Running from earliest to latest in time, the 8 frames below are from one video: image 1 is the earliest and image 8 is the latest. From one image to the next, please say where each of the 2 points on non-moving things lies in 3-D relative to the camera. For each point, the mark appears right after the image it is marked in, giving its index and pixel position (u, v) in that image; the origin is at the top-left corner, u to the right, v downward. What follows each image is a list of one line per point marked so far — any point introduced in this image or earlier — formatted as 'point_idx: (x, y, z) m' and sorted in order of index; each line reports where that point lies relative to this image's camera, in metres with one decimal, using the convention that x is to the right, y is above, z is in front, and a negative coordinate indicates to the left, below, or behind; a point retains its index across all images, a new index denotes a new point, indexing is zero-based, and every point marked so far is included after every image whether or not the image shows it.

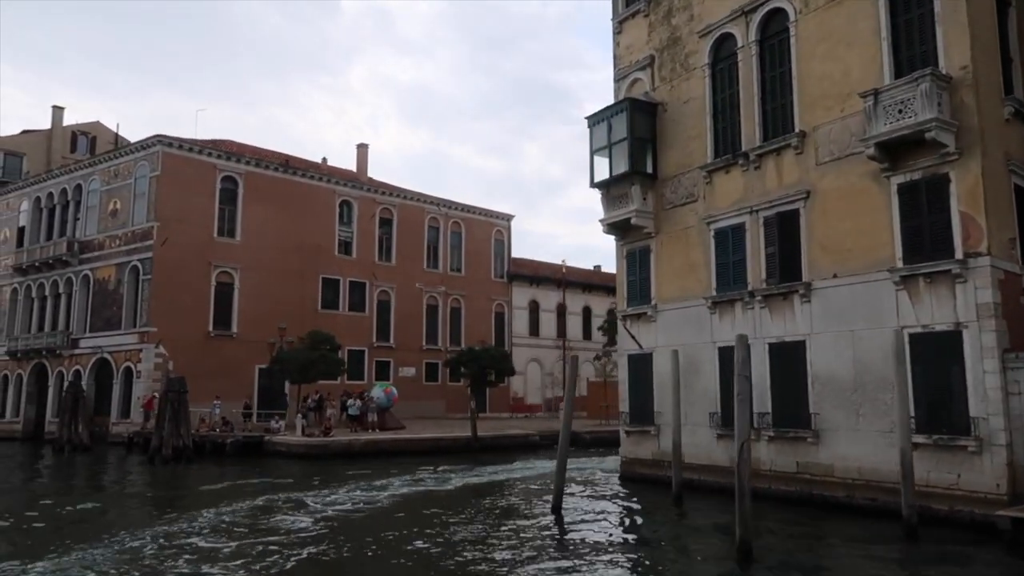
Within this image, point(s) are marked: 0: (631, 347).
0: (+2.9, -1.5, +19.2) m
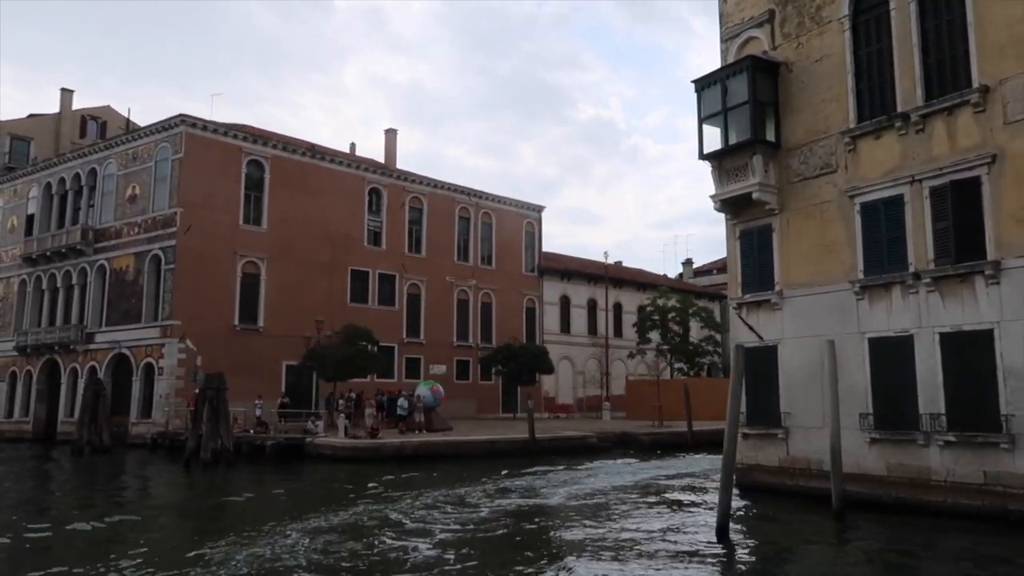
0: (+5.2, -1.1, +17.0) m
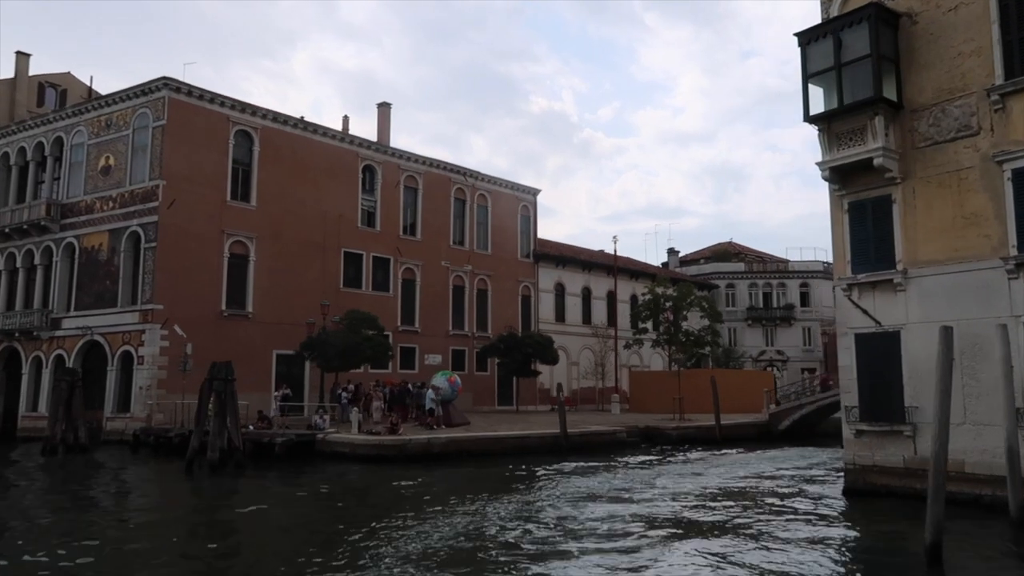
0: (+6.8, -0.7, +15.1) m
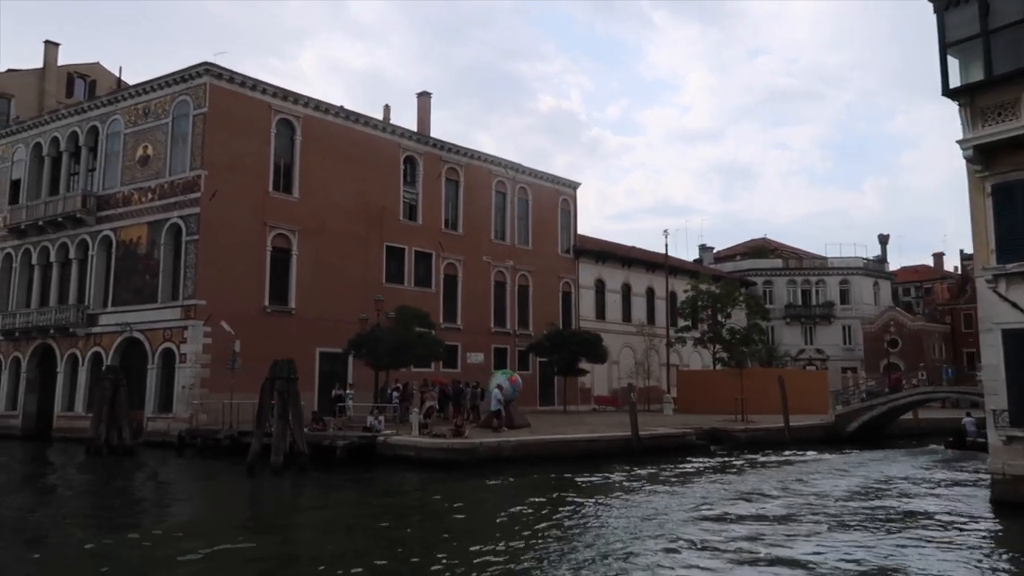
0: (+8.8, -0.6, +13.7) m
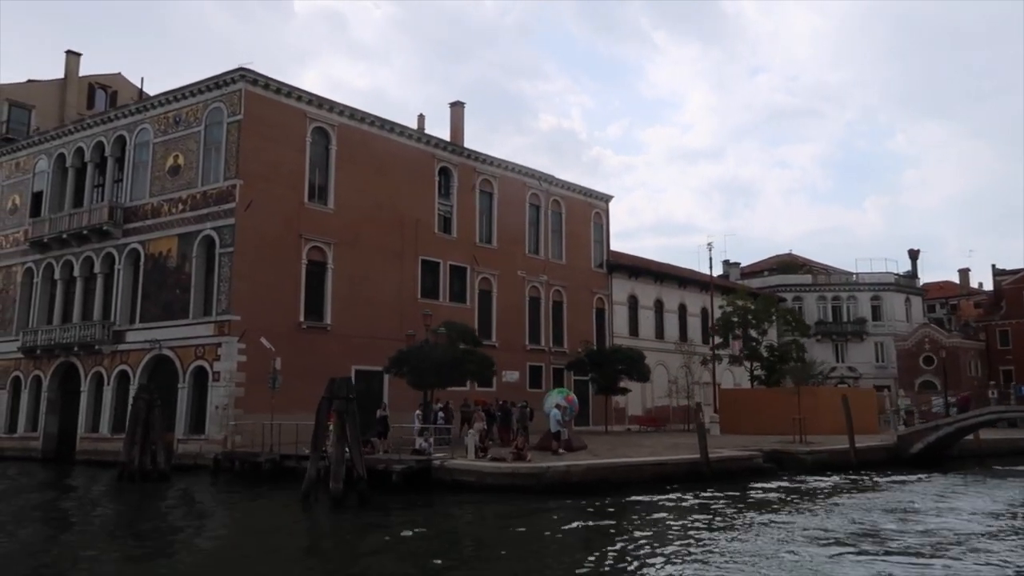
0: (+10.5, -0.7, +12.3) m
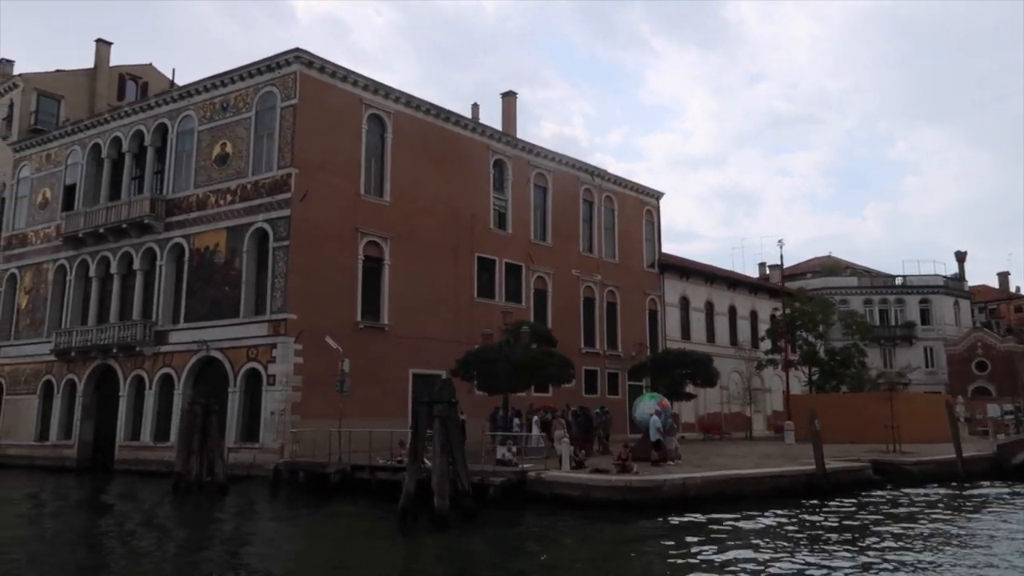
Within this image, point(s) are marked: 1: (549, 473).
0: (+13.0, -0.5, +10.3) m
1: (+0.9, -4.4, +18.3) m
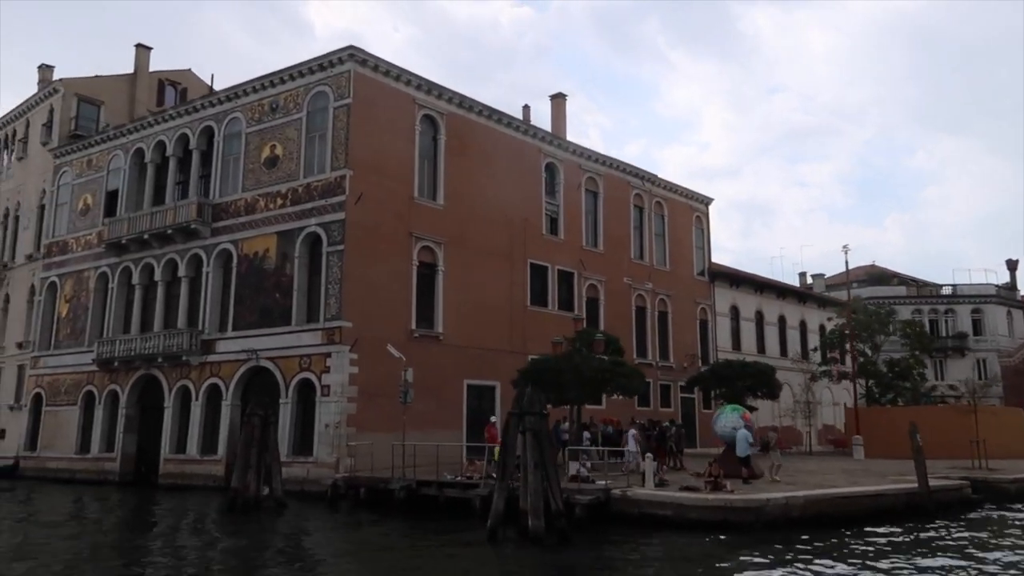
0: (+14.6, -0.4, +8.9) m
1: (+2.7, -4.4, +17.0) m
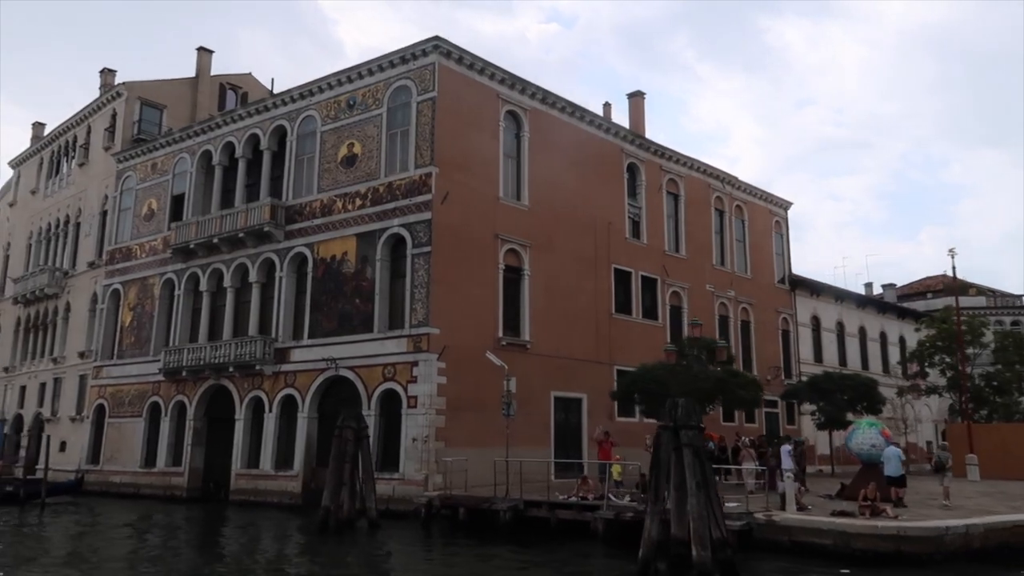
0: (+16.9, -0.2, +6.6) m
1: (+5.3, -4.4, +15.1) m
